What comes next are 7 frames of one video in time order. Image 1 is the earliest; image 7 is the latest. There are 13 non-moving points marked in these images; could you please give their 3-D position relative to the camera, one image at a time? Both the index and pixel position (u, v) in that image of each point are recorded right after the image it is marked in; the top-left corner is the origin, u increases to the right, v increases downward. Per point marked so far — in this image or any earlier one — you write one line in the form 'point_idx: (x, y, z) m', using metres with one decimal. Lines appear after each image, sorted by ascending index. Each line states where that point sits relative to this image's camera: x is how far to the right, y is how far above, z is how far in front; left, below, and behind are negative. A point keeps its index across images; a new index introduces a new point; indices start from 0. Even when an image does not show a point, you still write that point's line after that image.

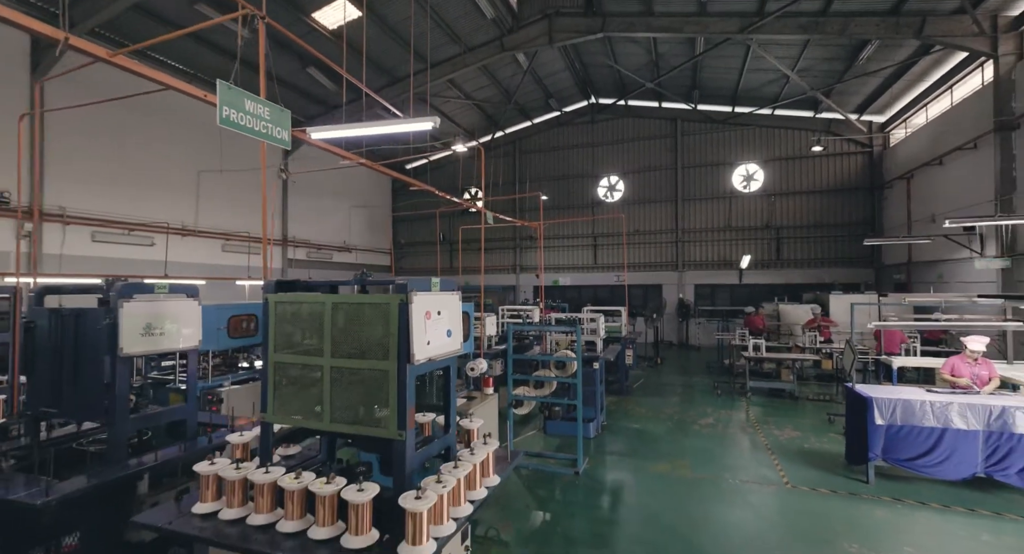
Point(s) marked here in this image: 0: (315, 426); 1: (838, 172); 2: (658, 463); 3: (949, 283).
0: (-0.8, -0.6, +1.9) m
1: (+9.1, +2.9, +12.5) m
2: (+1.5, -2.0, +4.7) m
3: (+8.9, -0.1, +9.1) m
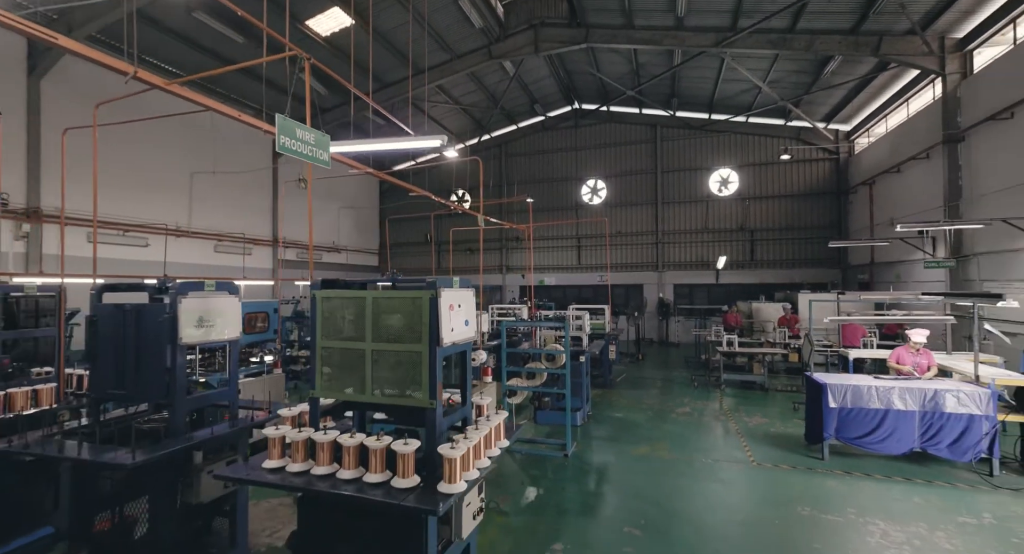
0: (-0.7, -0.6, +2.3) m
1: (+8.7, +3.0, +13.2) m
2: (+1.5, -1.9, +5.2) m
3: (+8.6, -0.1, +9.8) m
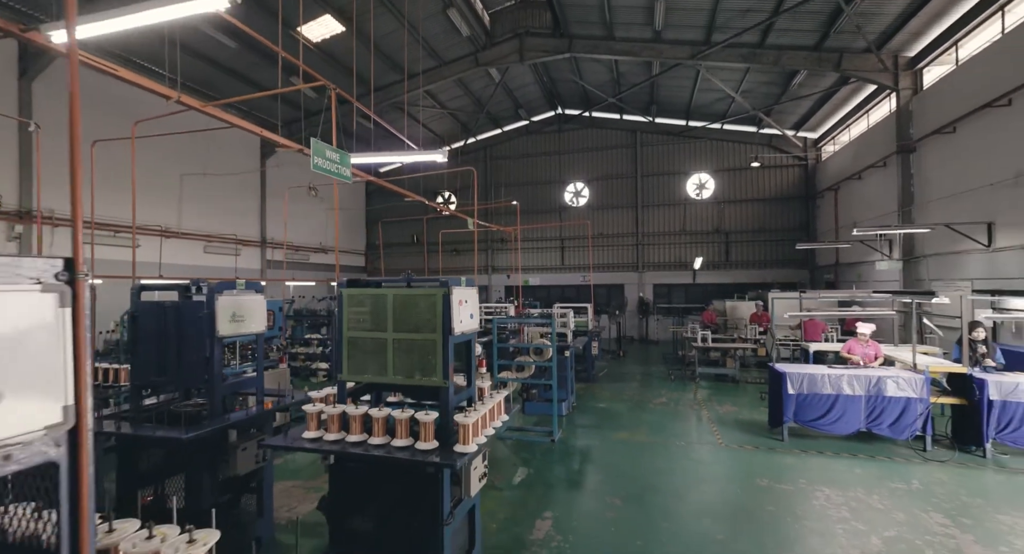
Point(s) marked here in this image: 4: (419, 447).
0: (-0.8, -0.6, +2.6) m
1: (+8.3, +3.0, +14.0) m
2: (+1.3, -1.9, +5.6) m
3: (+8.3, -0.1, +10.6) m
4: (-0.5, -0.8, +2.2) m
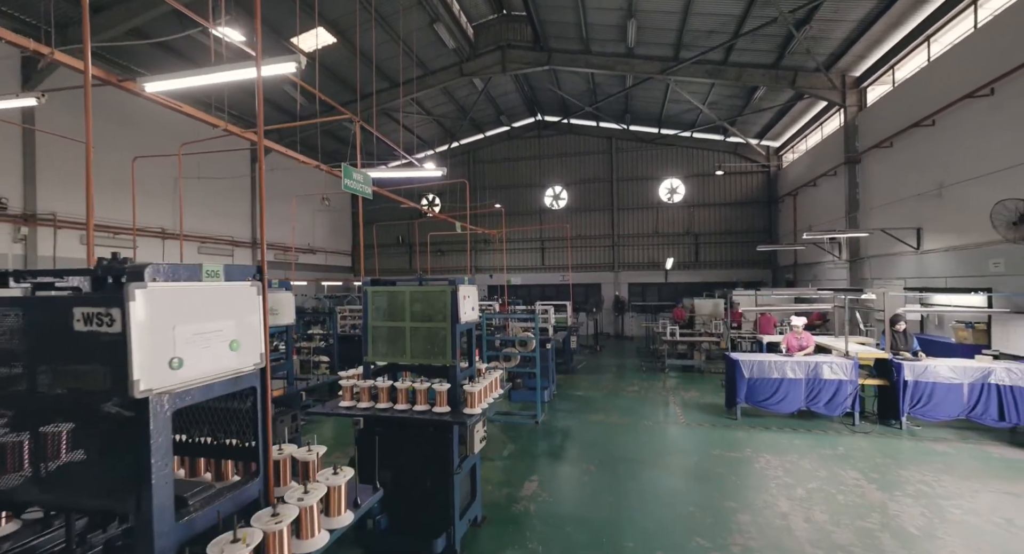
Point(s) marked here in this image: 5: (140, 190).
0: (-0.8, -0.6, +3.2) m
1: (+7.7, +3.0, +14.9) m
2: (+1.2, -1.9, +6.3) m
3: (+7.9, -0.1, +11.6) m
4: (-0.5, -0.8, +2.8) m
5: (-7.8, +1.8, +9.0) m
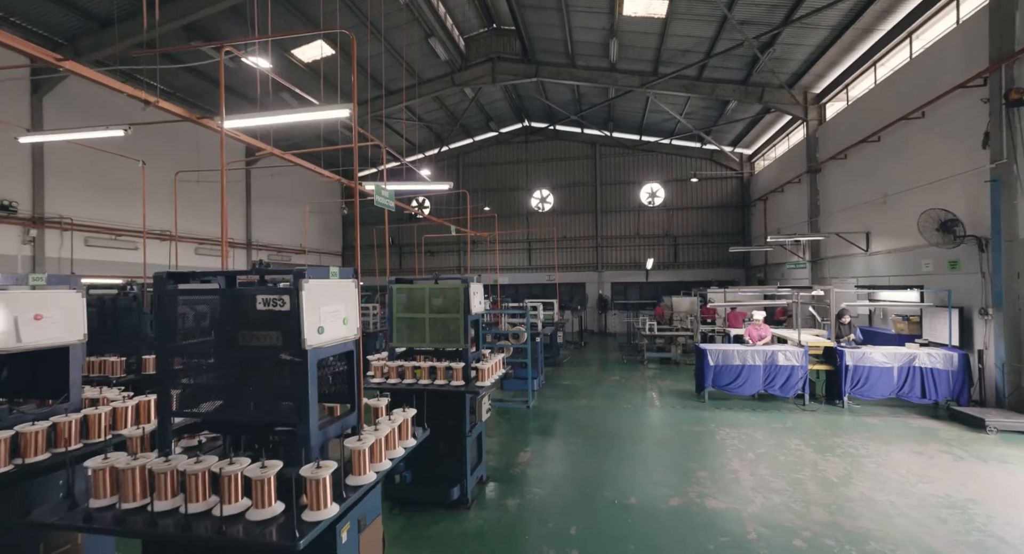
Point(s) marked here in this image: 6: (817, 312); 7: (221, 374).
0: (-0.8, -0.6, +3.9) m
1: (+7.3, +3.0, +15.9) m
2: (+1.1, -1.9, +7.0) m
3: (+7.6, -0.1, +12.5) m
4: (-0.5, -0.8, +3.5) m
5: (-8.0, +1.8, +9.4) m
6: (+5.8, -0.7, +8.5) m
7: (-1.2, -0.4, +1.9) m
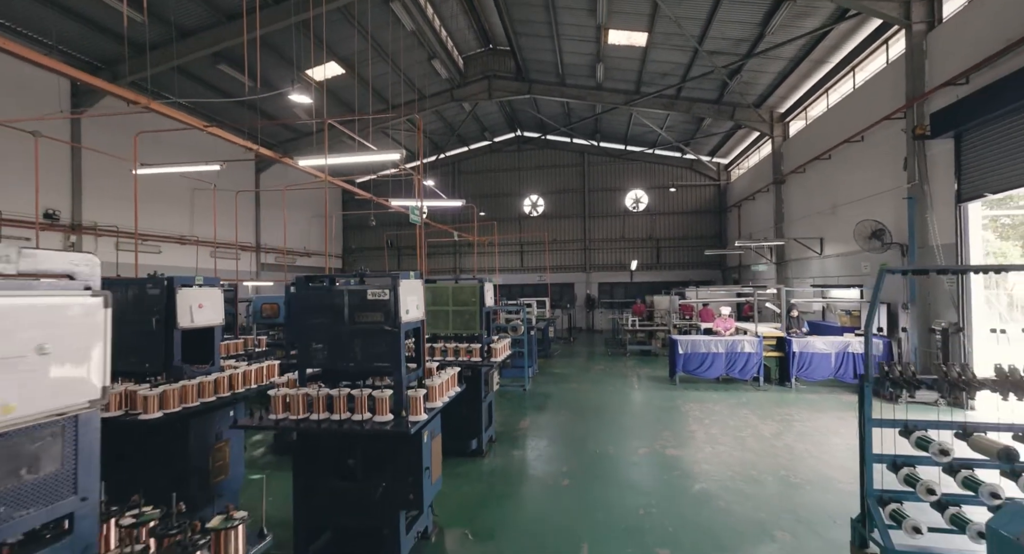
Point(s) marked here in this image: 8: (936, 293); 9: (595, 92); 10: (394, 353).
0: (-0.7, -0.6, +4.9) m
1: (+7.1, +3.0, +17.1) m
2: (+1.0, -1.9, +8.1) m
3: (+7.5, -0.1, +13.8) m
4: (-0.4, -0.8, +4.5) m
5: (-8.1, +1.8, +10.3) m
6: (+5.7, -0.7, +9.7) m
7: (-1.1, -0.4, +2.9) m
8: (+6.1, -0.2, +6.5) m
9: (+2.3, +5.2, +12.7) m
10: (-0.7, -0.5, +2.8) m
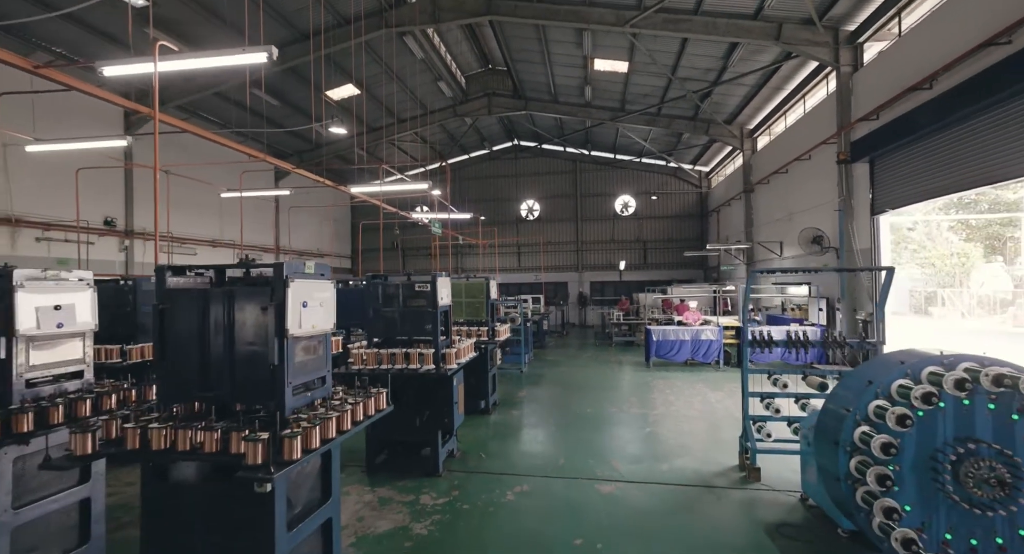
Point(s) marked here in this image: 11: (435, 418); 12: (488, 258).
0: (-0.7, -0.6, +6.3) m
1: (+7.0, +3.0, +18.5) m
2: (+1.0, -1.9, +9.5) m
3: (+7.4, 0.0, +15.2) m
4: (-0.4, -0.8, +5.9) m
5: (-8.2, +1.8, +11.6) m
6: (+5.7, -0.7, +11.1) m
7: (-1.1, -0.4, +4.3) m
8: (+6.1, -0.2, +7.9) m
9: (+2.3, +5.2, +14.0) m
10: (-0.7, -0.5, +4.2) m
11: (-0.7, -1.3, +4.1) m
12: (-1.1, +0.8, +19.8) m
